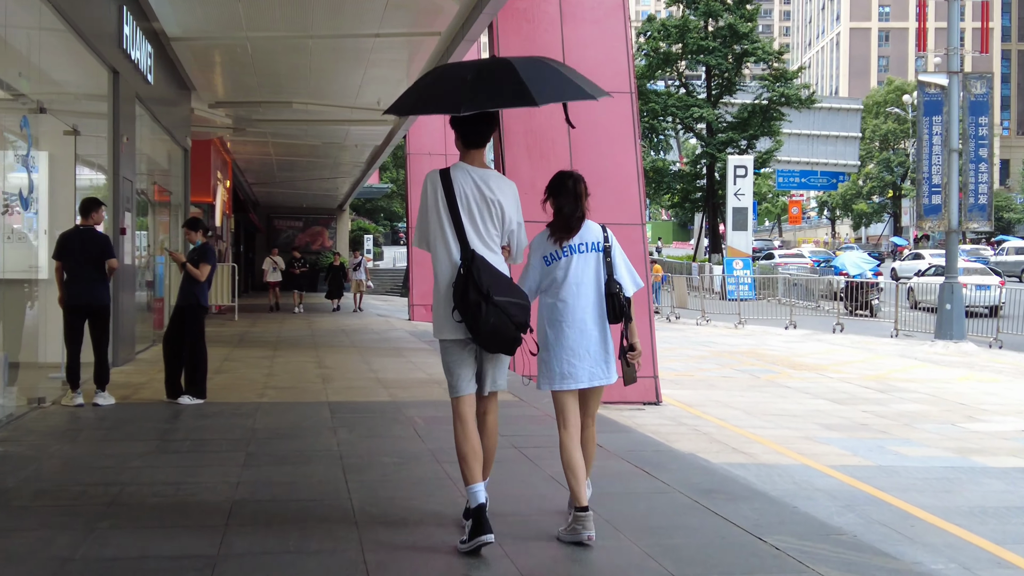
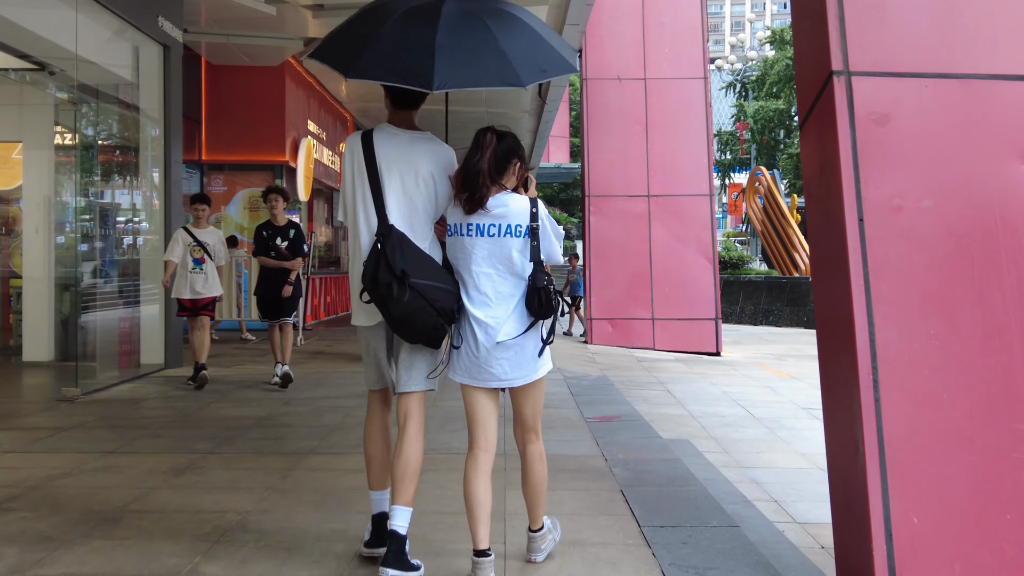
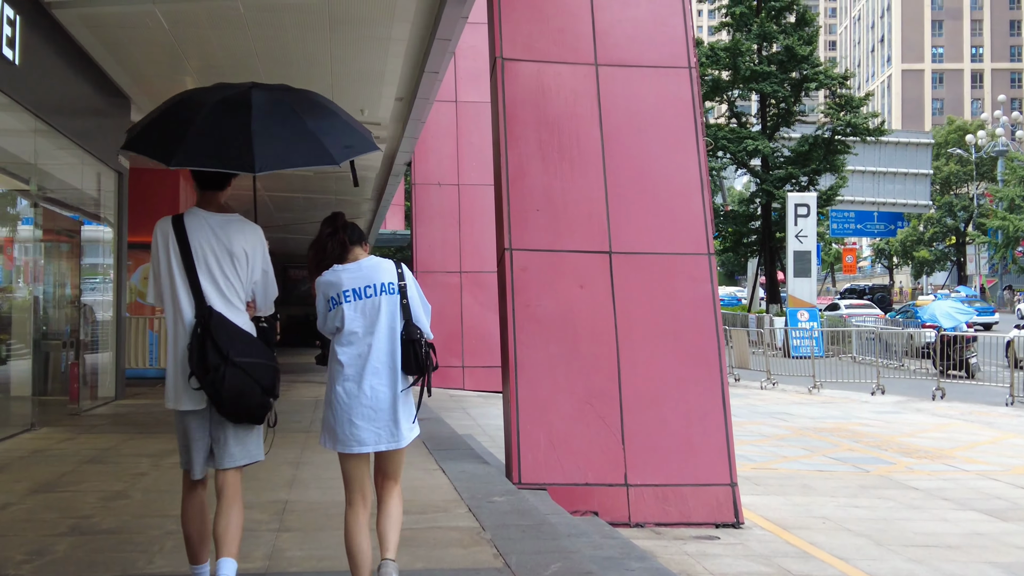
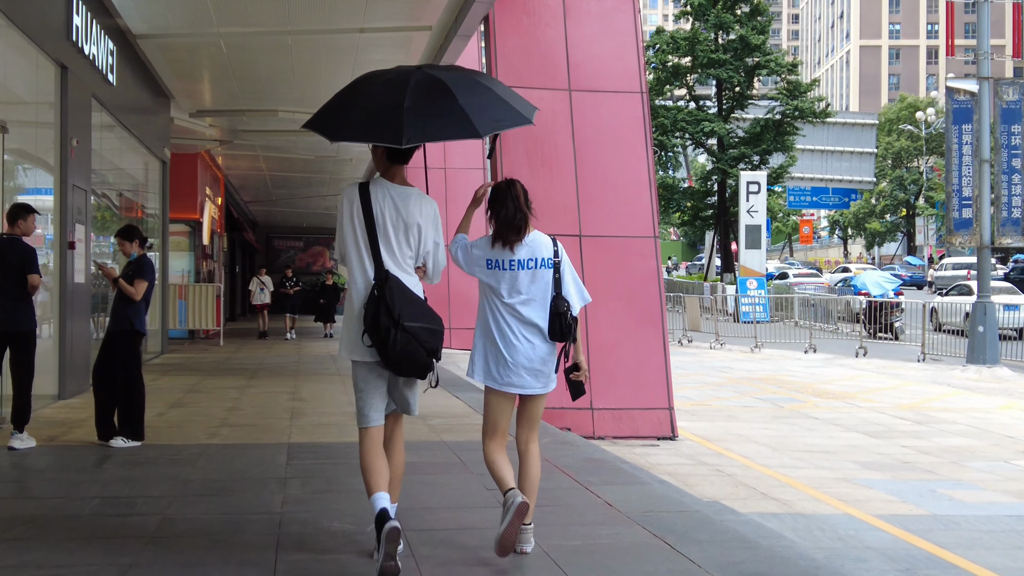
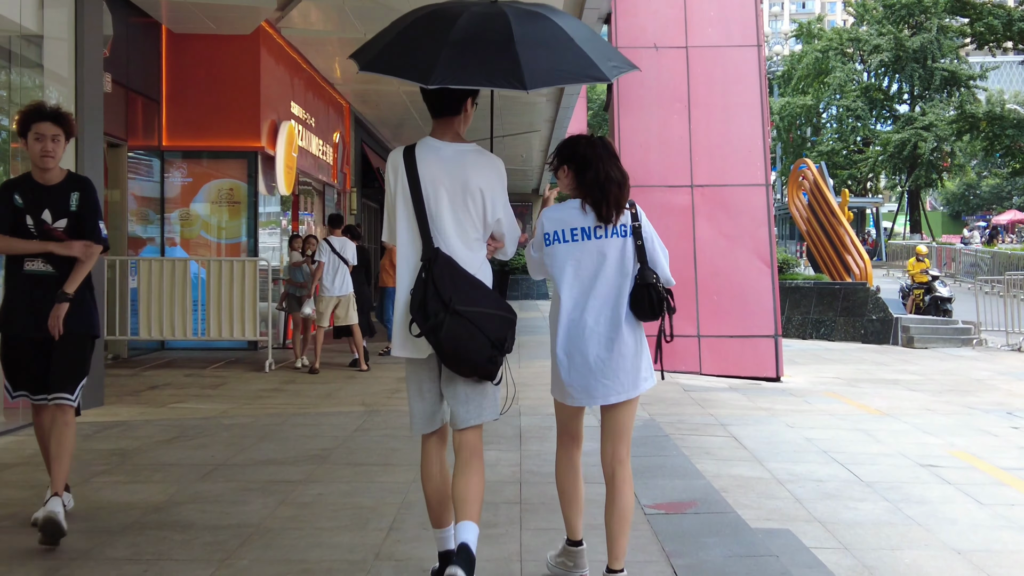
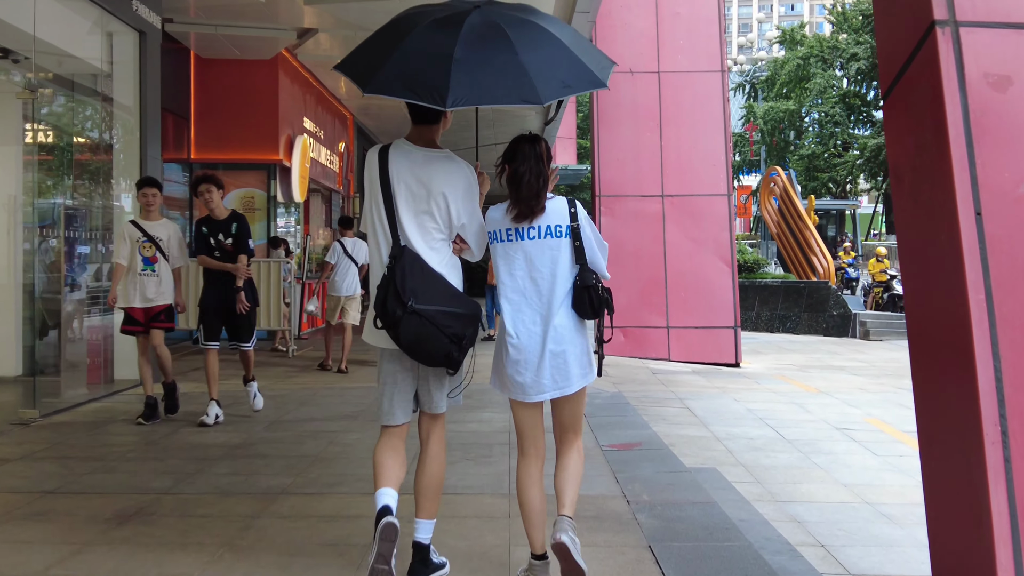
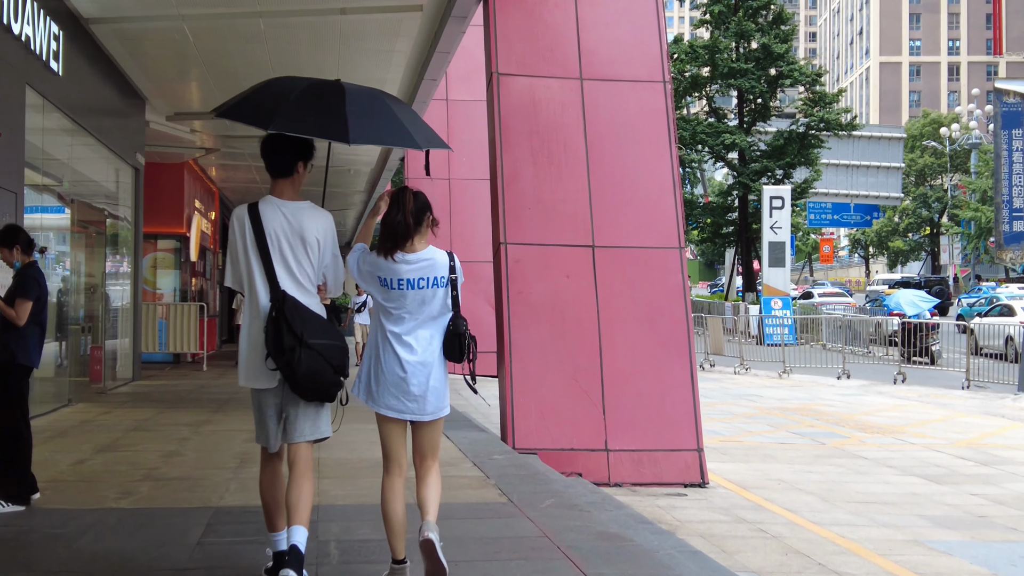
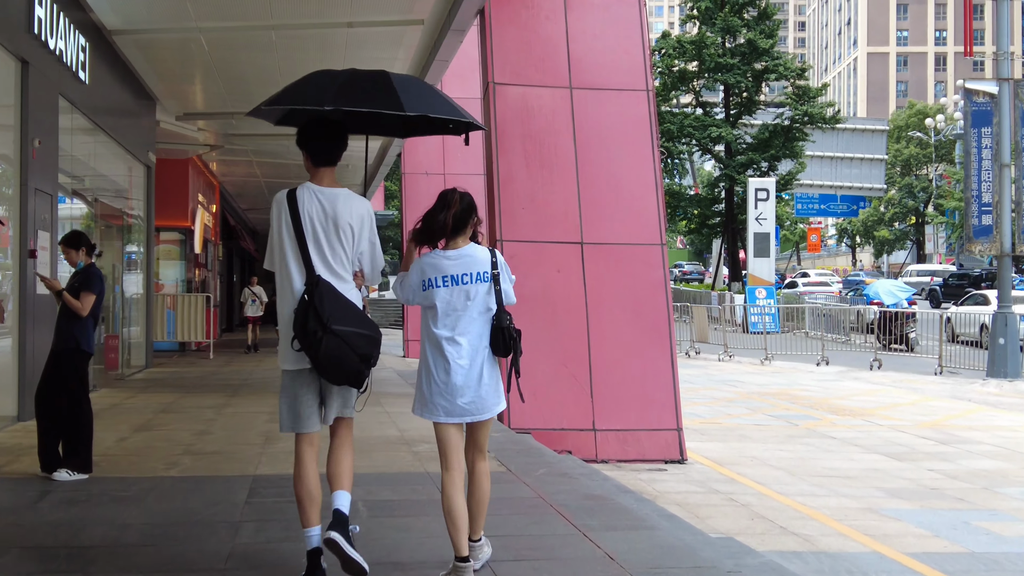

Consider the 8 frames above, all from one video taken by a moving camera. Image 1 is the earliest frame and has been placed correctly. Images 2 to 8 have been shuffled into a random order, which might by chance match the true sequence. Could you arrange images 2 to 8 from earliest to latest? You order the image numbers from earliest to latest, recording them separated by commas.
4, 8, 7, 3, 2, 6, 5
